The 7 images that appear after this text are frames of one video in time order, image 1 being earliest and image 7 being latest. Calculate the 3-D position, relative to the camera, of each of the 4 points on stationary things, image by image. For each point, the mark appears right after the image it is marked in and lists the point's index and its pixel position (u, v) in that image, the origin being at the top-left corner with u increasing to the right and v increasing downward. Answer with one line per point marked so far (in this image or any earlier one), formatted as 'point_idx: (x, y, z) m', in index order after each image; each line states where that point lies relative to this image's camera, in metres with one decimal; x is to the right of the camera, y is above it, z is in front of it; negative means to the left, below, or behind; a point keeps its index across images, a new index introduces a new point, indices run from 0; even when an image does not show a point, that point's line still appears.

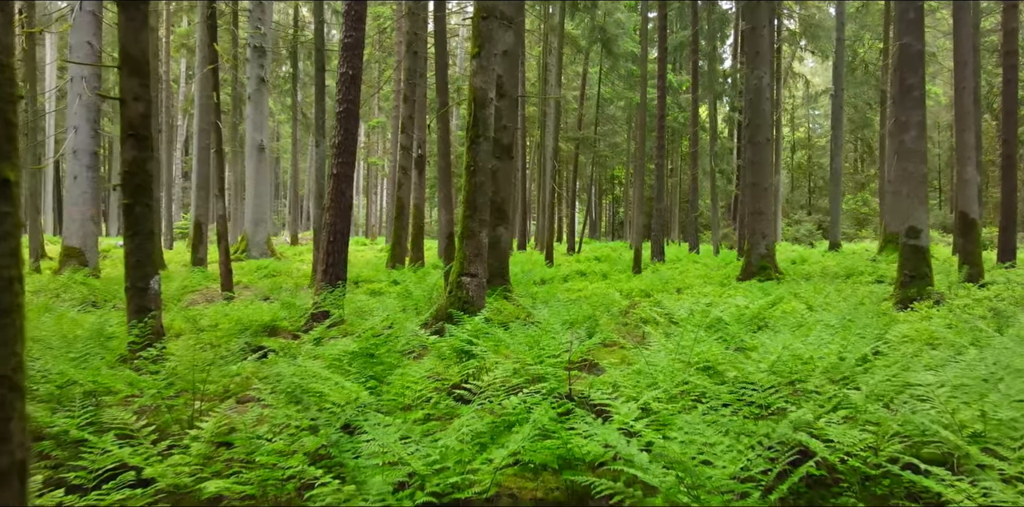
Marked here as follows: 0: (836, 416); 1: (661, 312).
0: (+1.9, -1.0, +3.1) m
1: (+2.1, -0.8, +7.4) m
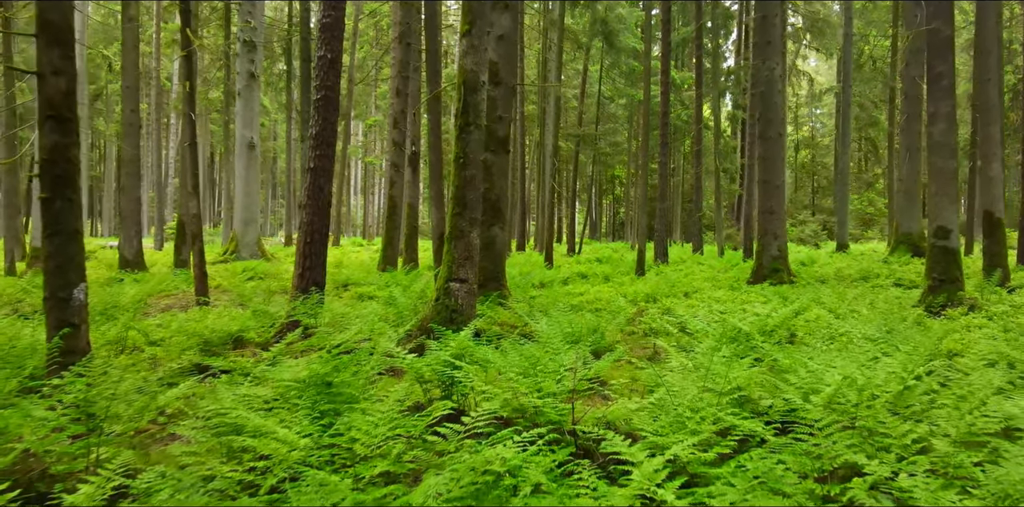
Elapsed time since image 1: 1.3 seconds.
0: (+1.8, -1.0, +2.4) m
1: (+2.0, -0.9, +6.7) m
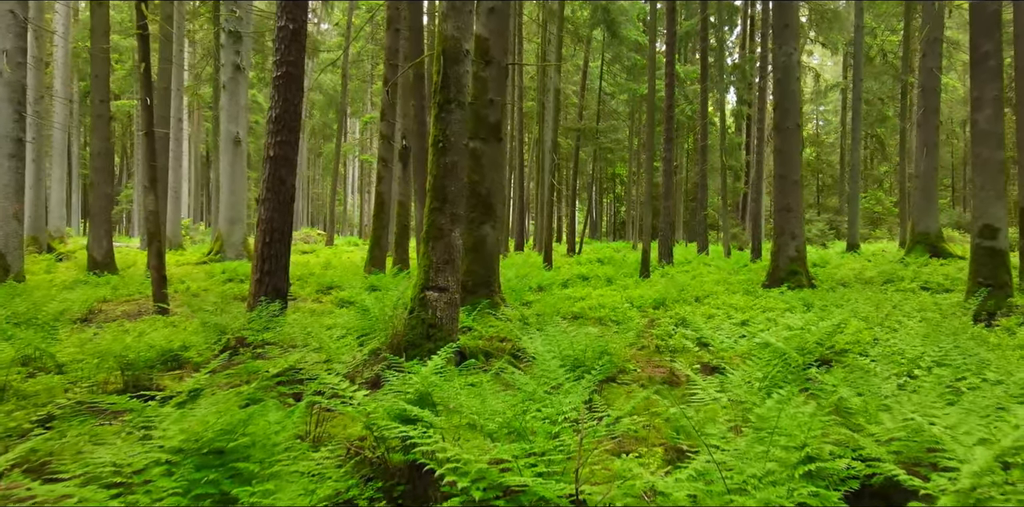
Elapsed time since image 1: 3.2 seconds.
0: (+1.7, -1.0, +1.4) m
1: (+1.9, -0.9, +5.7) m
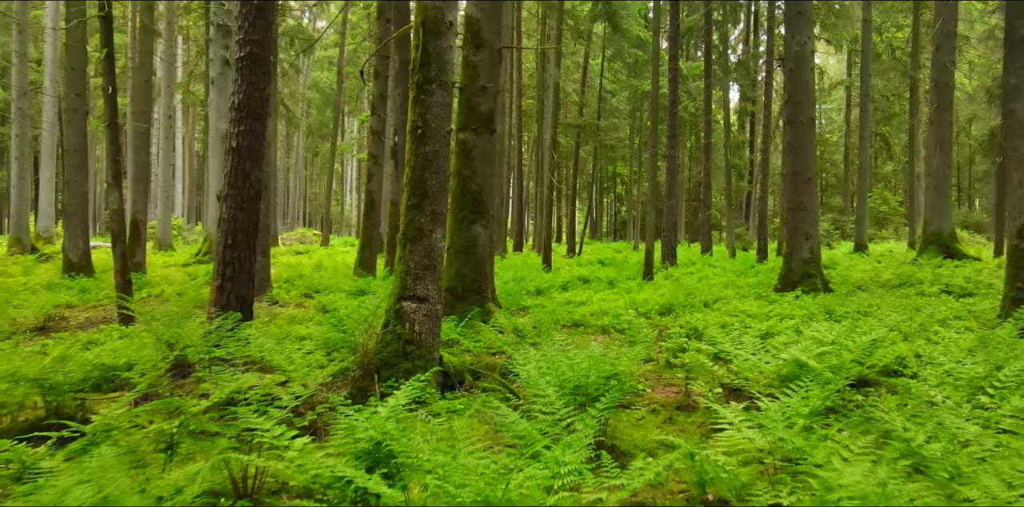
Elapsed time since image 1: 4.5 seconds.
0: (+1.7, -1.0, +0.7) m
1: (+1.8, -0.9, +5.0) m
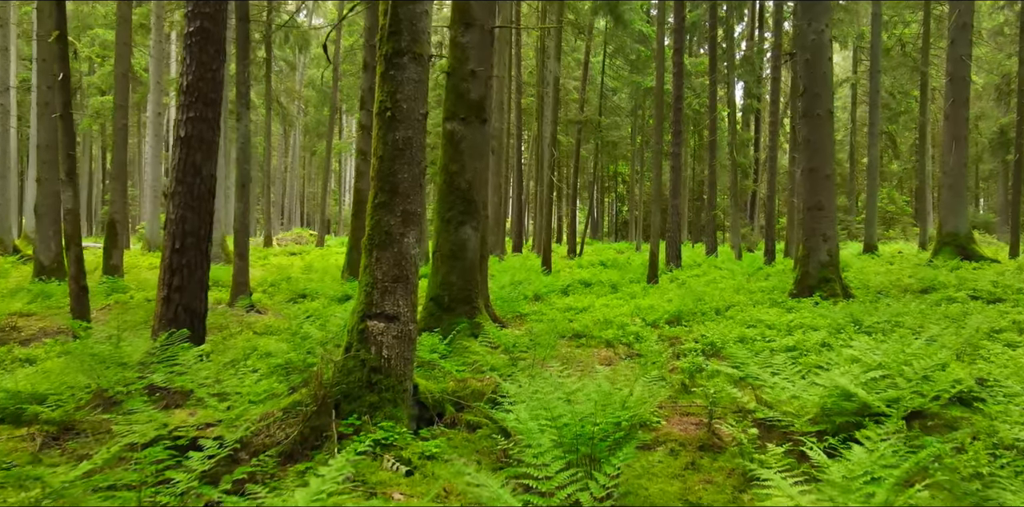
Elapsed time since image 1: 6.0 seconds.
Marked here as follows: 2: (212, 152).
0: (+1.6, -1.1, 0.0) m
1: (+1.8, -1.0, +4.3) m
2: (-2.7, +0.9, +4.9) m
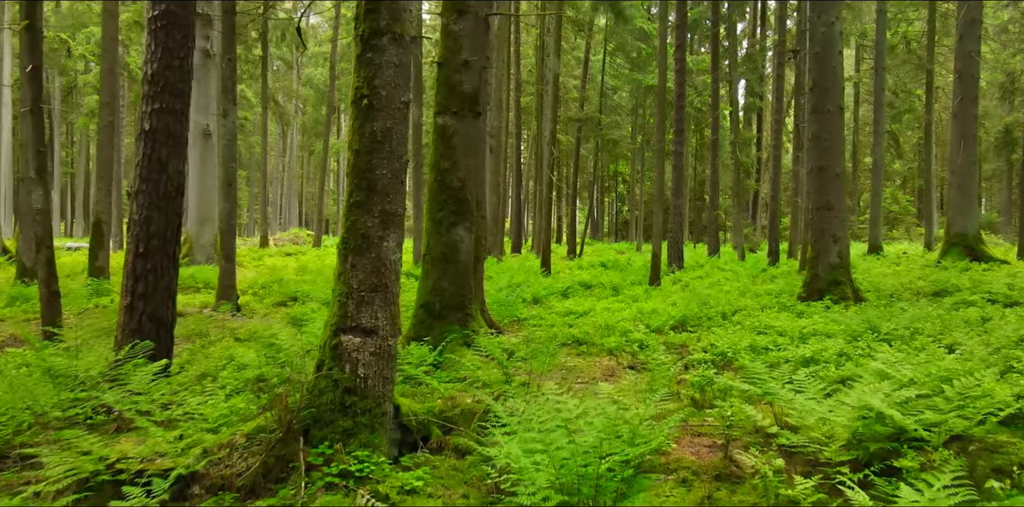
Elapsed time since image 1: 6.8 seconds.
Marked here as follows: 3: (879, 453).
0: (+1.5, -1.1, -0.4) m
1: (+1.7, -1.0, +3.9) m
2: (-2.8, +0.9, +4.5) m
3: (+2.1, -1.1, +3.1) m
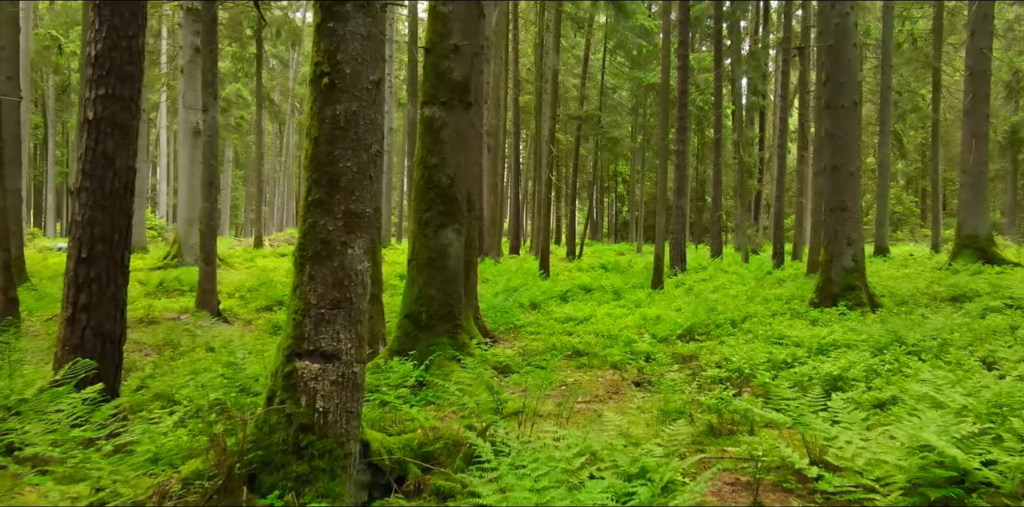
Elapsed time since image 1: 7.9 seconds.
0: (+1.5, -1.2, -0.9) m
1: (+1.7, -1.0, +3.4) m
2: (-2.8, +0.8, +3.9) m
3: (+2.0, -1.2, +2.6) m
